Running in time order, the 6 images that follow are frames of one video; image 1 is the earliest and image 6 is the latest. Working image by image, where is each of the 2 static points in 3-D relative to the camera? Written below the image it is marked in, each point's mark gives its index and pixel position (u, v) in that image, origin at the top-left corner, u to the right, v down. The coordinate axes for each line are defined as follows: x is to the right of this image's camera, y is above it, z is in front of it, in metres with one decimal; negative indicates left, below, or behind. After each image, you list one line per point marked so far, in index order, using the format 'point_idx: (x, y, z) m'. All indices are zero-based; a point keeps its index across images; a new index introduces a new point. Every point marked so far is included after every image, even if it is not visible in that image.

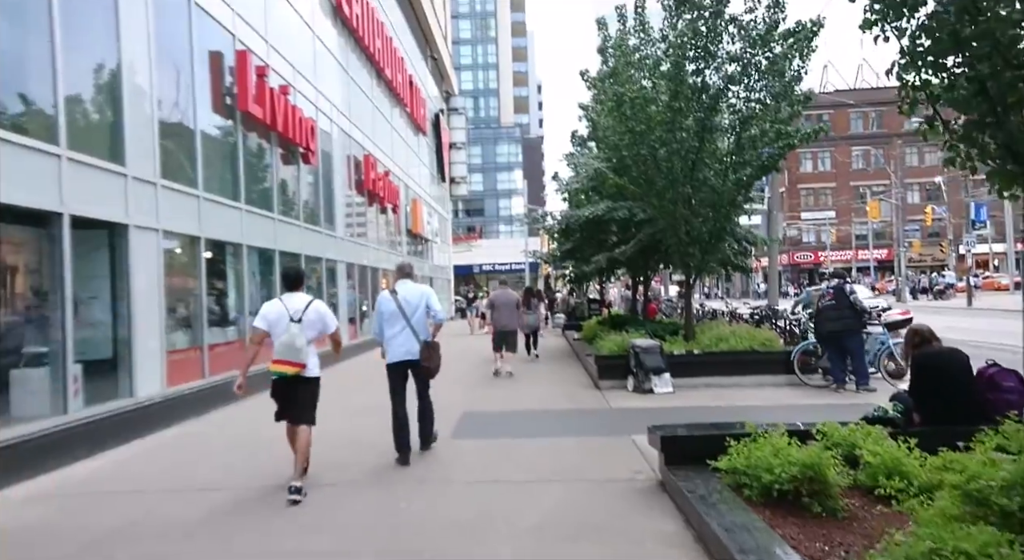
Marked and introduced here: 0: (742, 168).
0: (+4.2, +2.1, +11.7) m
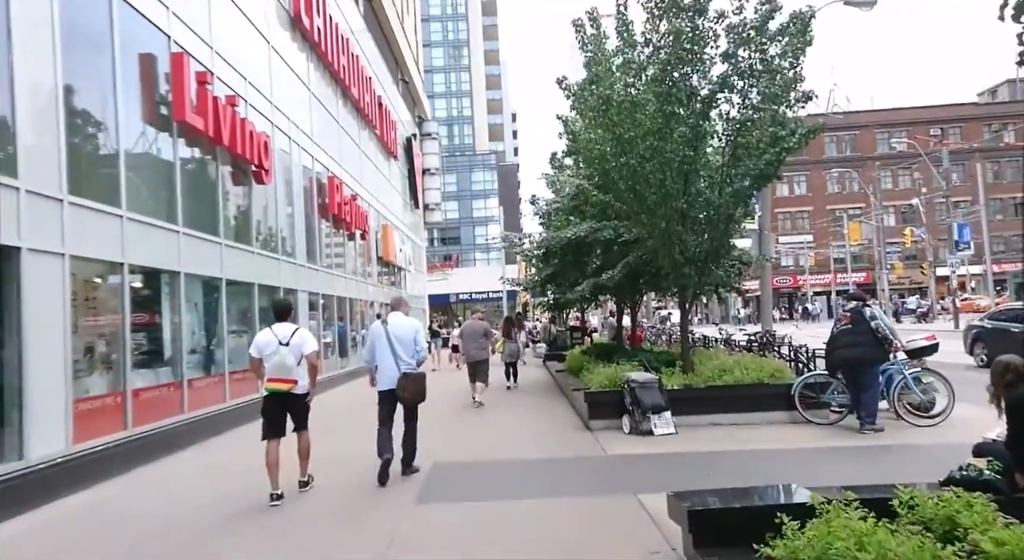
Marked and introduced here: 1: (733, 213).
0: (+3.8, +1.7, +10.7) m
1: (+3.8, +1.1, +10.7) m
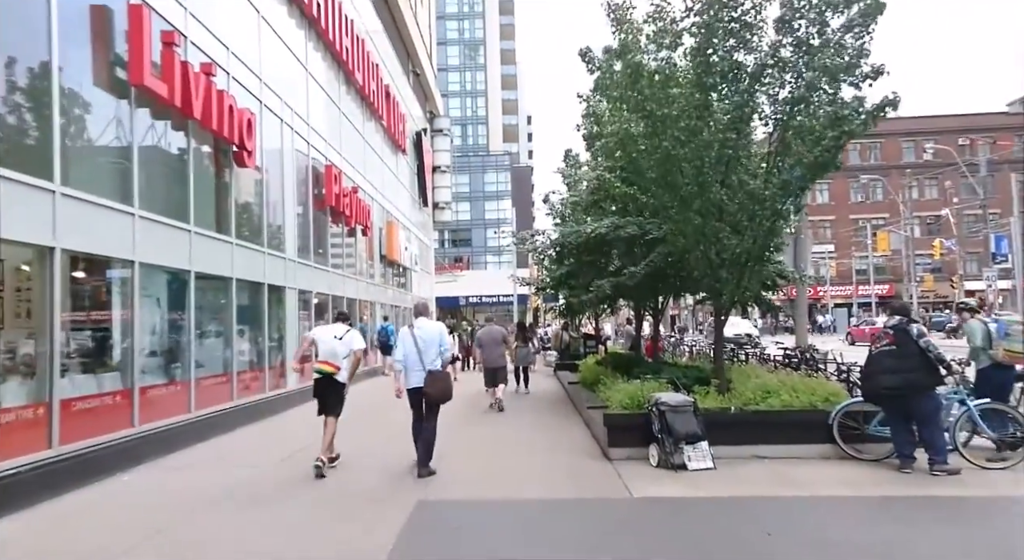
0: (+4.0, +1.6, +9.2) m
1: (+3.9, +1.0, +9.2) m
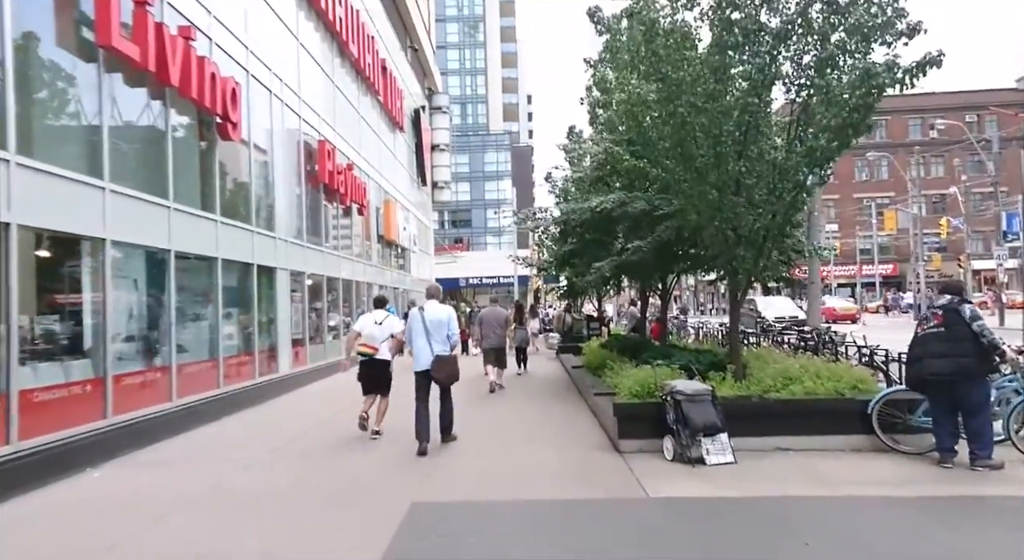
0: (+4.0, +1.9, +8.5) m
1: (+3.9, +1.3, +8.5) m
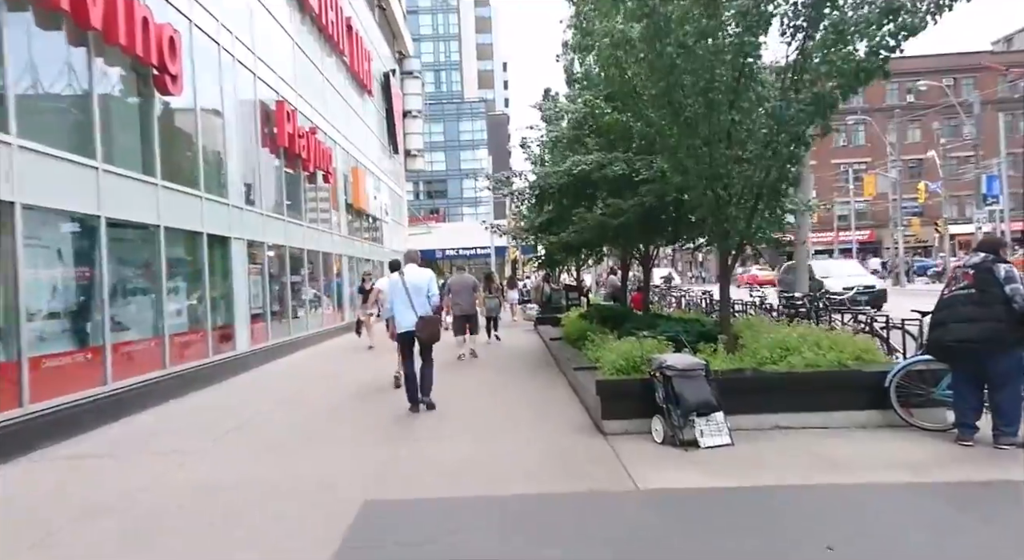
0: (+3.6, +2.4, +7.7) m
1: (+3.6, +1.8, +7.7) m
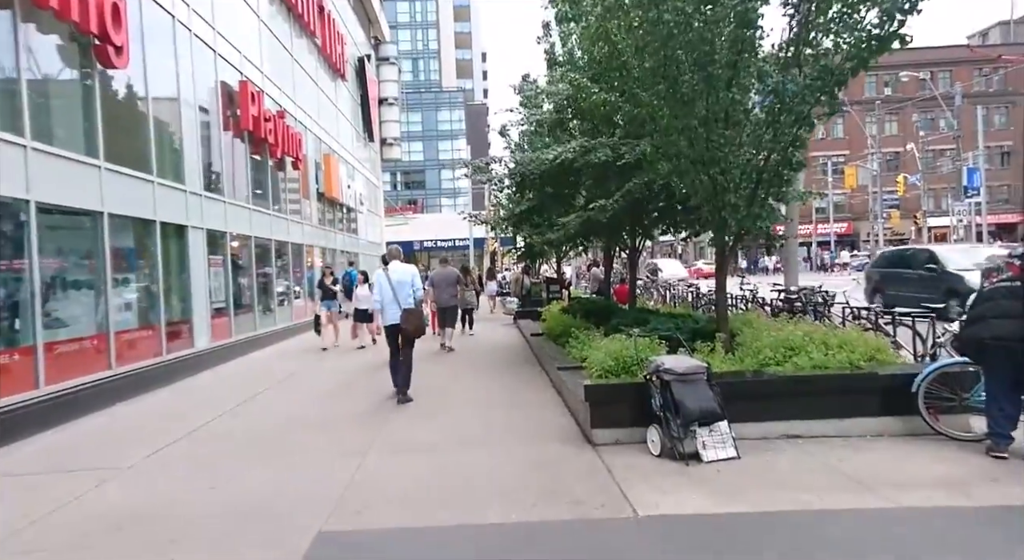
0: (+3.4, +2.5, +7.1) m
1: (+3.3, +1.9, +7.1) m
